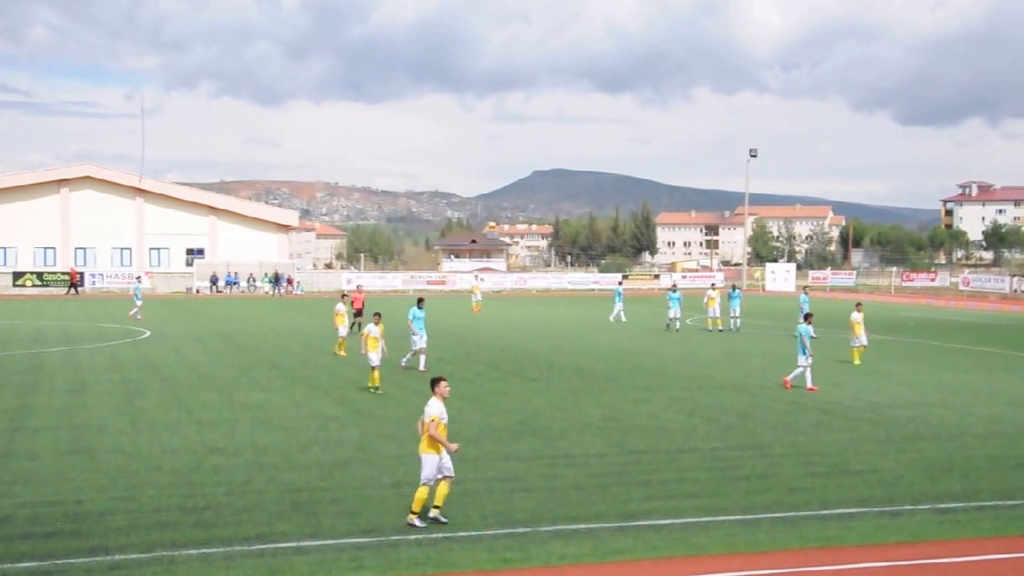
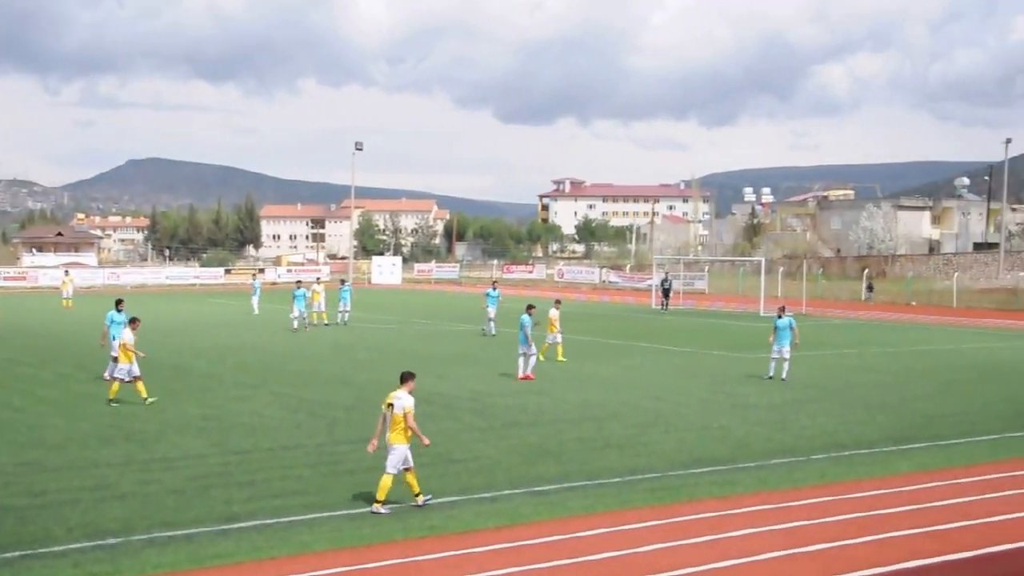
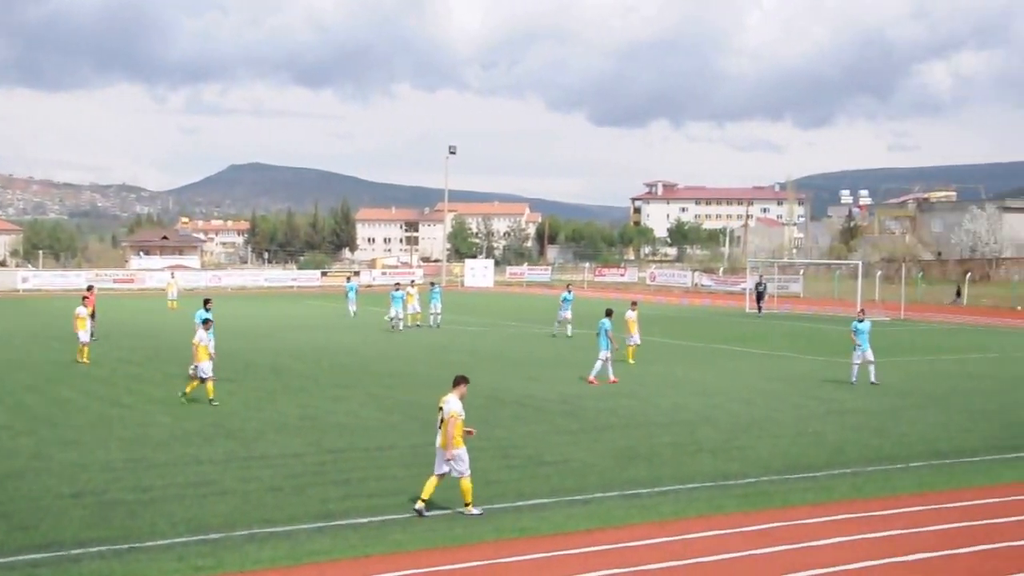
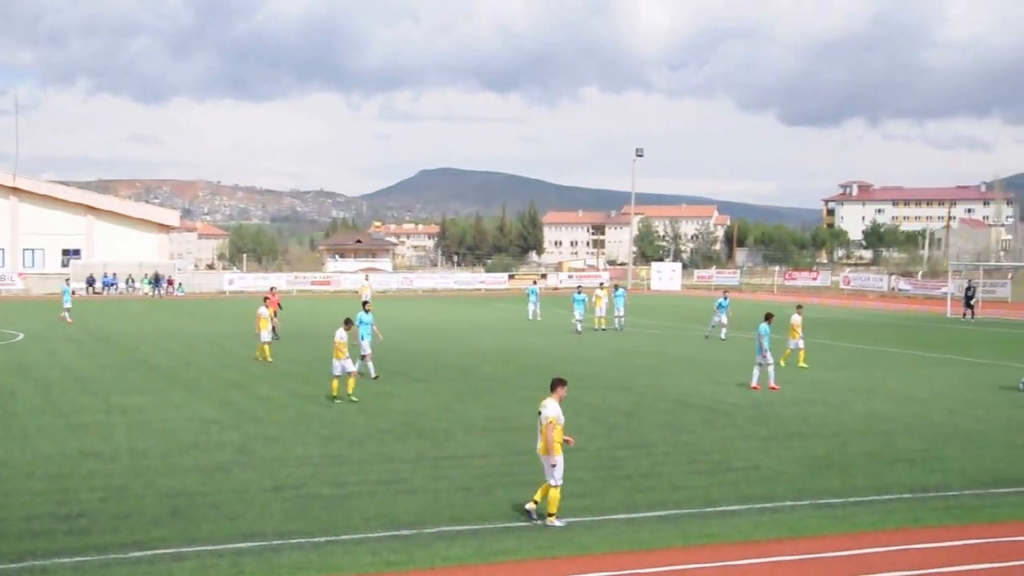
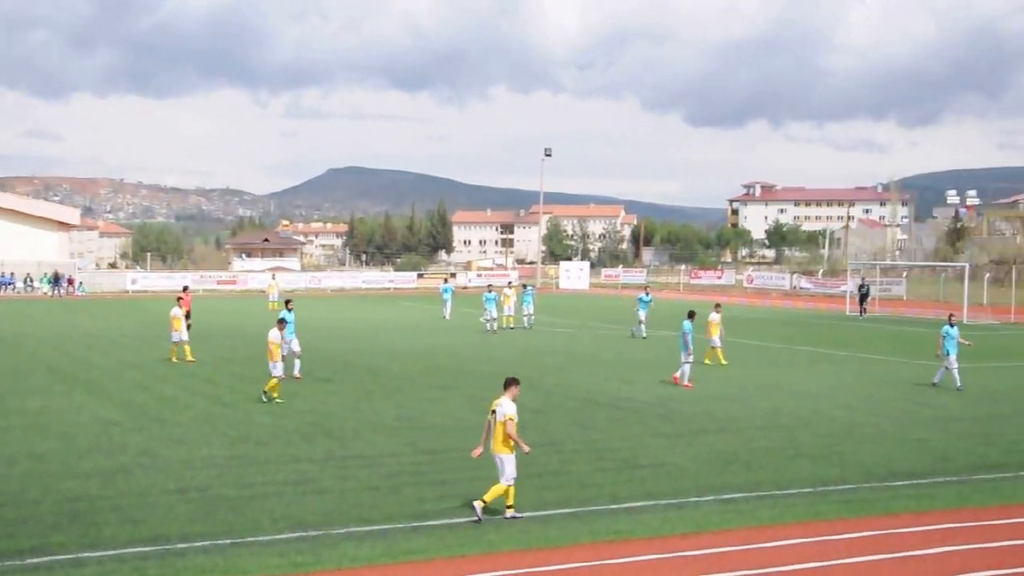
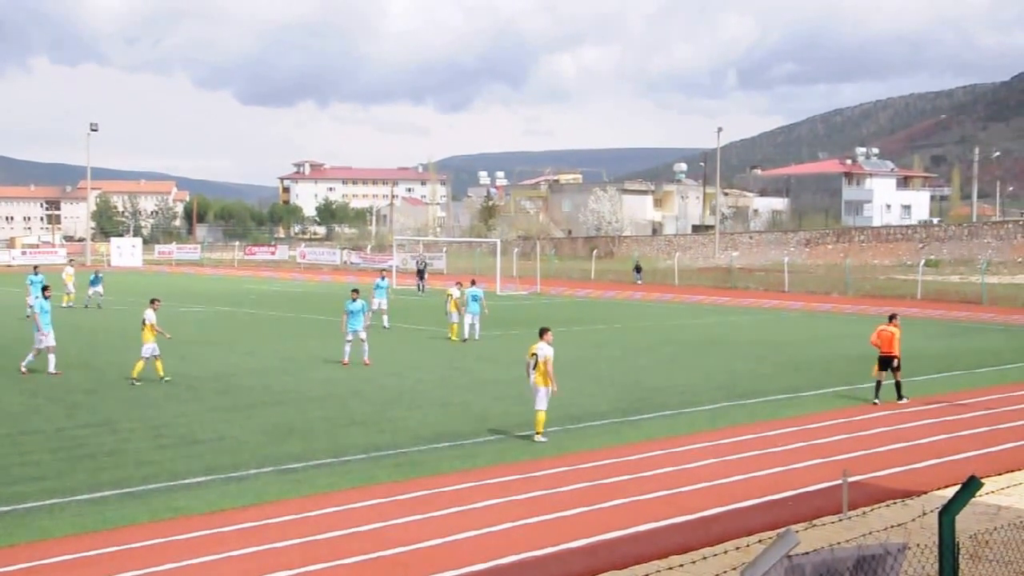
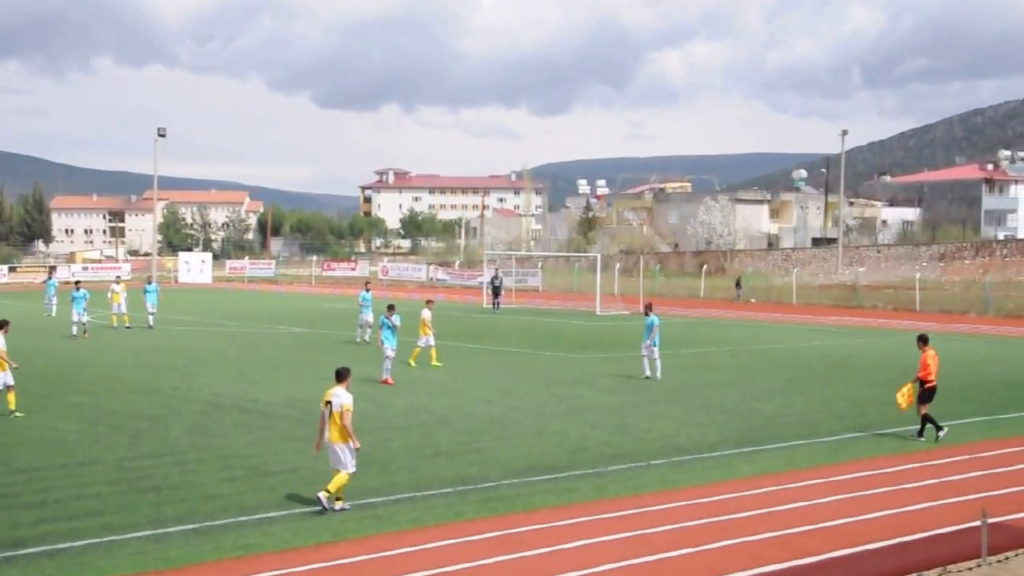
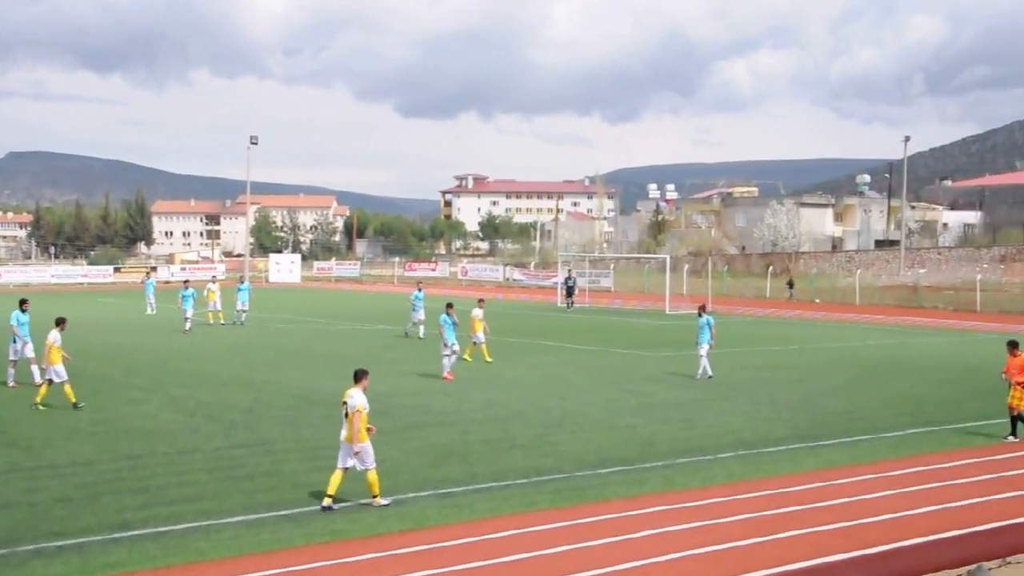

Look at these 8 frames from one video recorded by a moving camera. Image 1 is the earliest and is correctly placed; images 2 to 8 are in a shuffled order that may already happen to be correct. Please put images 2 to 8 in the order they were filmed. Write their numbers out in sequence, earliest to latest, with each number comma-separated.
4, 5, 3, 2, 8, 7, 6
